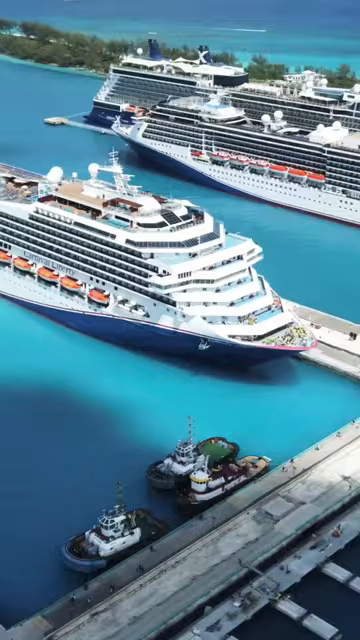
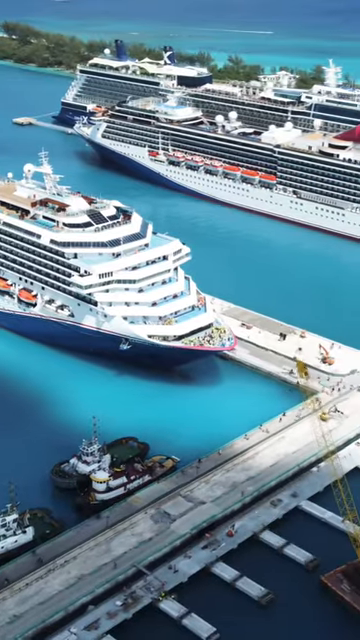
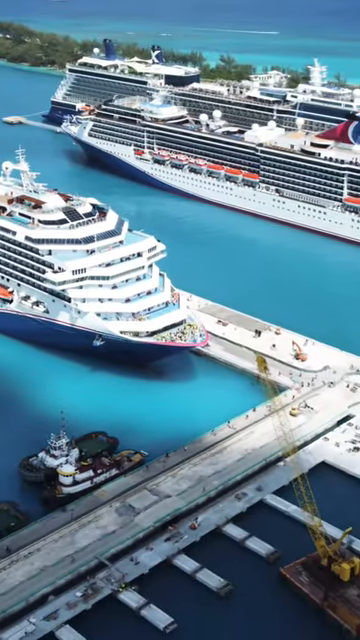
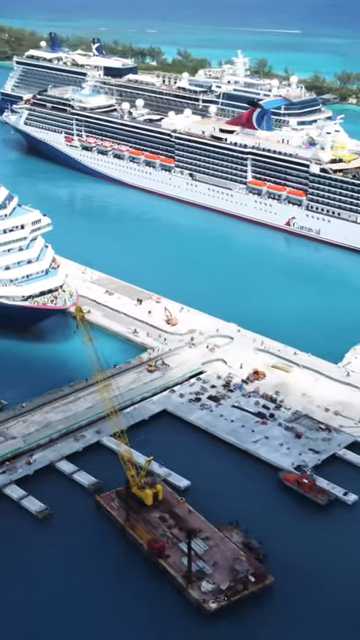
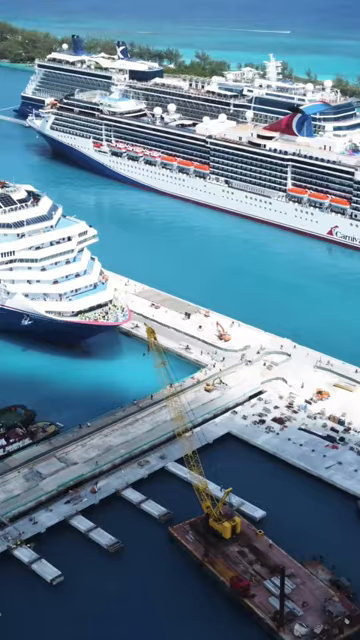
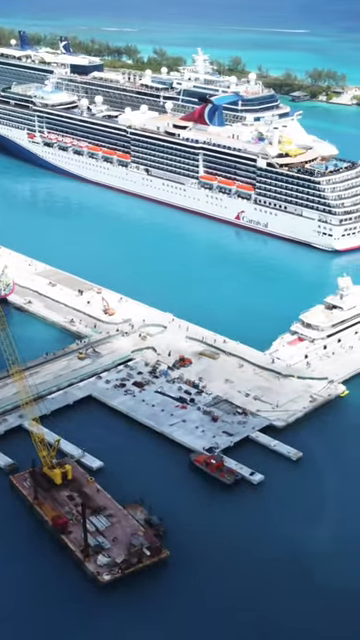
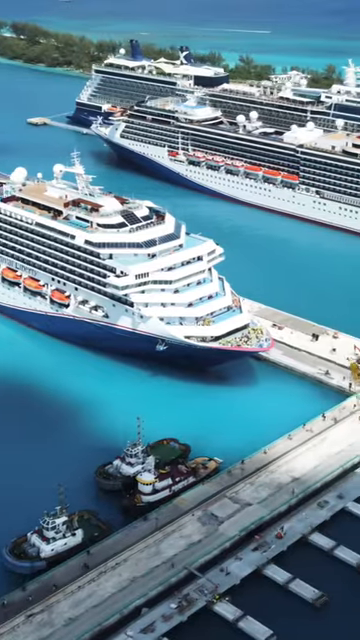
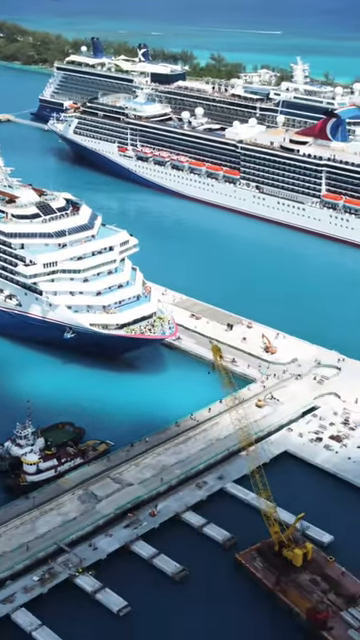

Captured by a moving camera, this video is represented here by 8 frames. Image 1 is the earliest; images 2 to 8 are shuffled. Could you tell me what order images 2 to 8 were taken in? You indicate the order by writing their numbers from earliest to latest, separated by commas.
7, 2, 3, 8, 5, 4, 6
